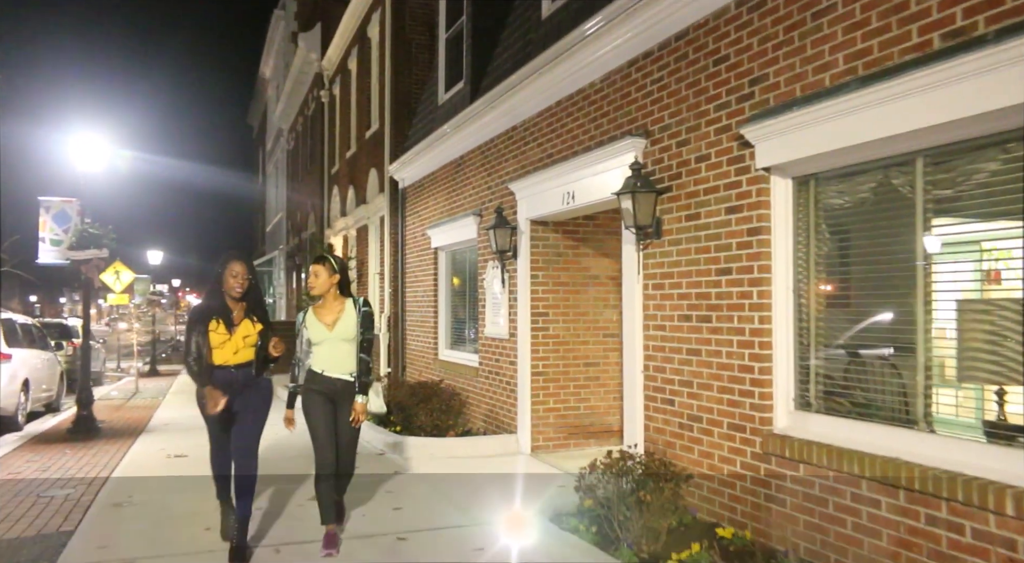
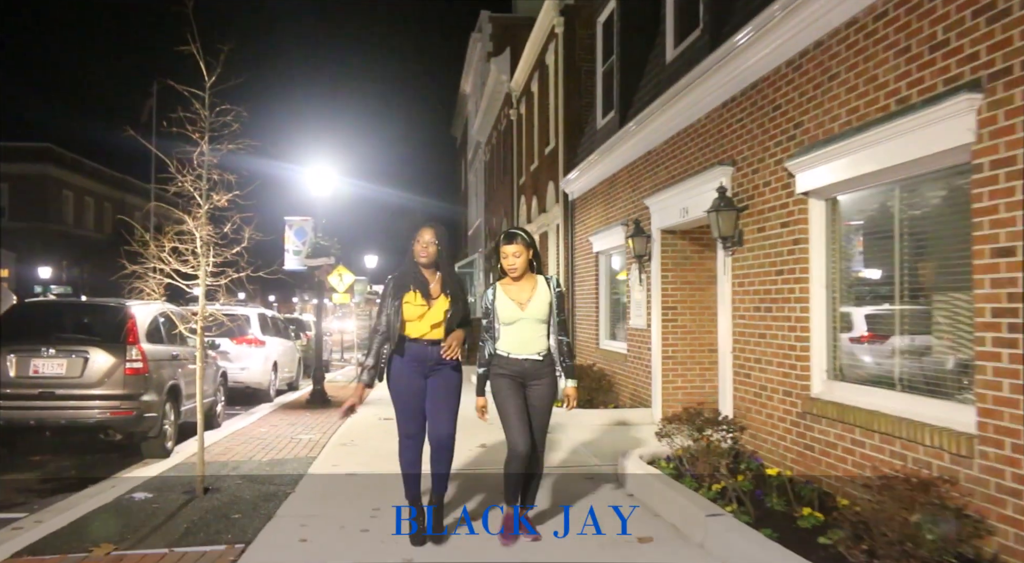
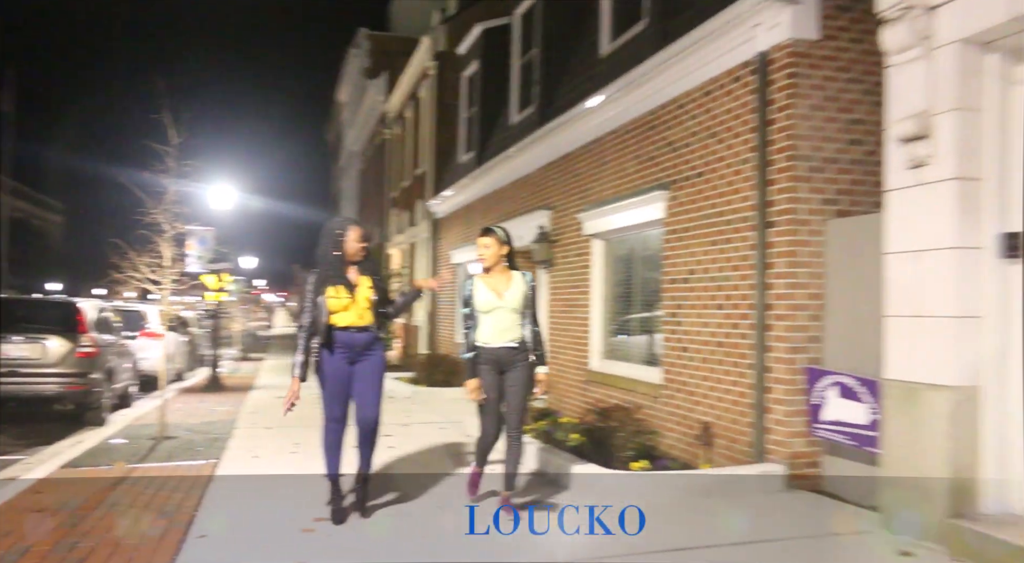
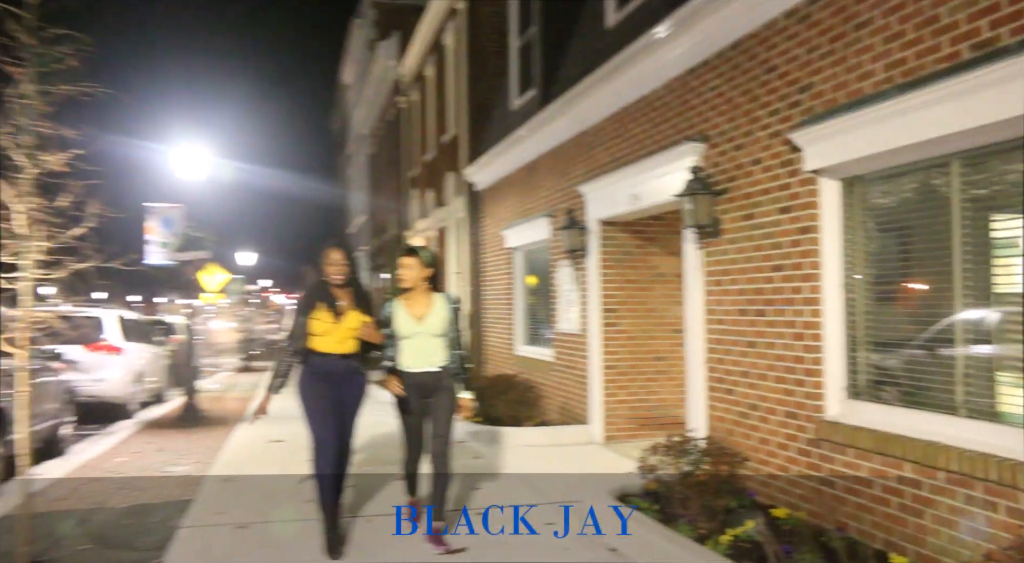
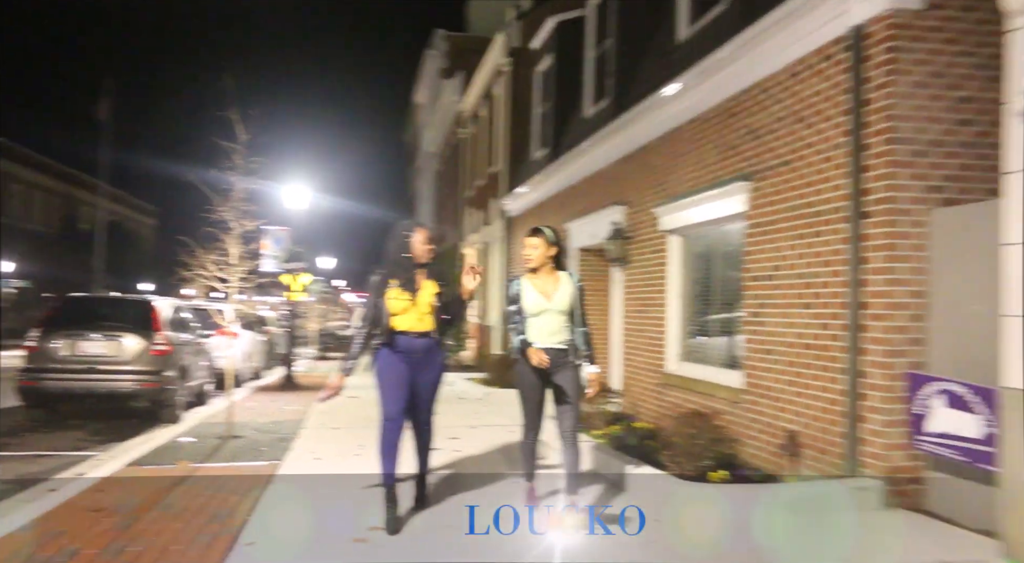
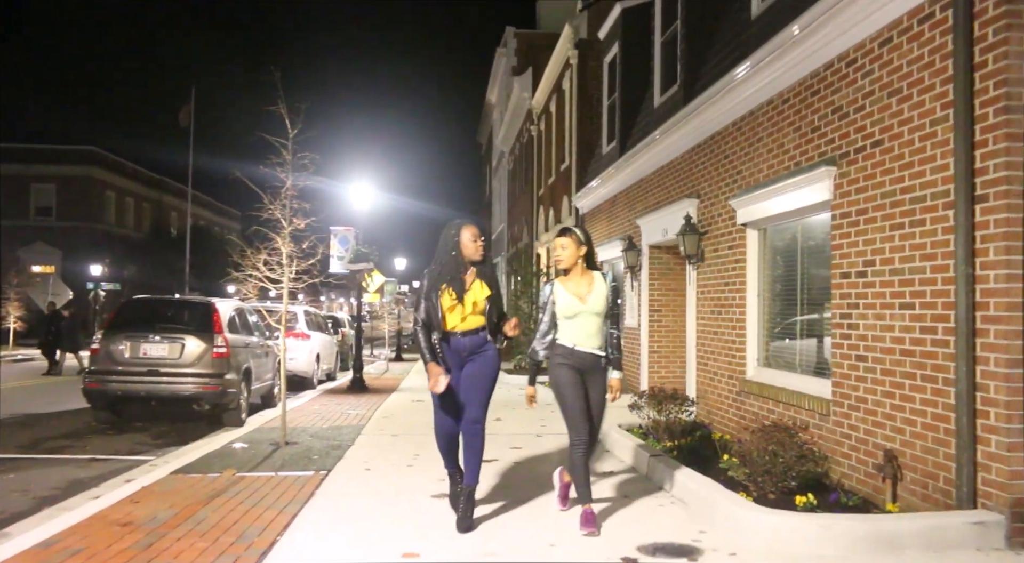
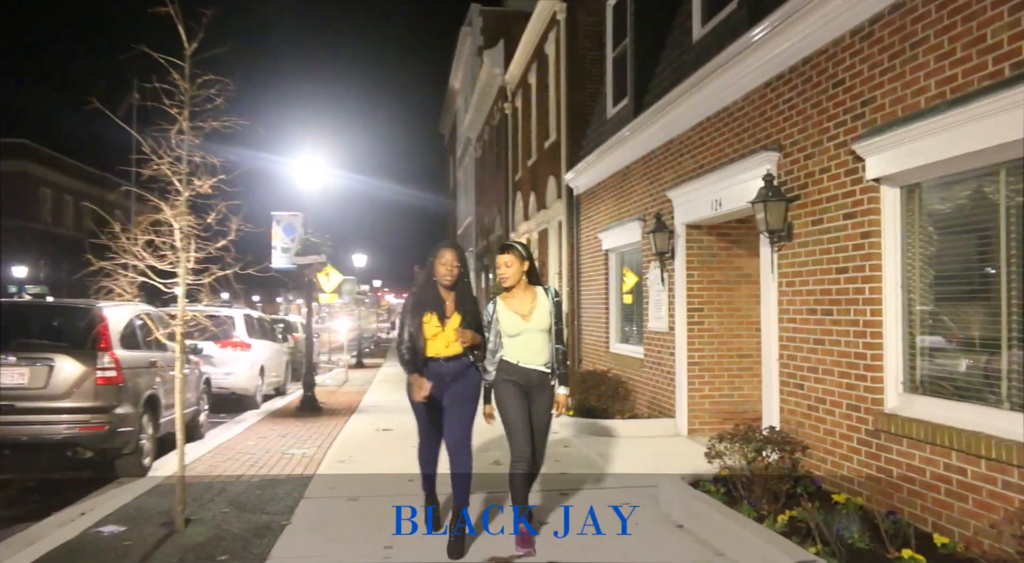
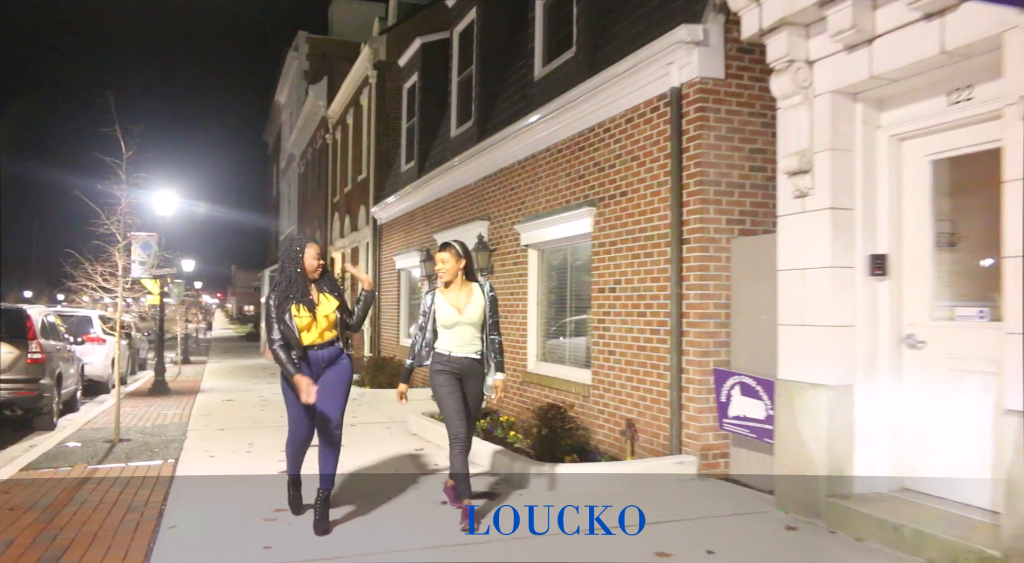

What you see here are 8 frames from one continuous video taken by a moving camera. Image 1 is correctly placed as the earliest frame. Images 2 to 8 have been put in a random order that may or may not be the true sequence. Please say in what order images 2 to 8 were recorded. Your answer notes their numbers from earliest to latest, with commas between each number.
4, 7, 2, 6, 5, 3, 8
